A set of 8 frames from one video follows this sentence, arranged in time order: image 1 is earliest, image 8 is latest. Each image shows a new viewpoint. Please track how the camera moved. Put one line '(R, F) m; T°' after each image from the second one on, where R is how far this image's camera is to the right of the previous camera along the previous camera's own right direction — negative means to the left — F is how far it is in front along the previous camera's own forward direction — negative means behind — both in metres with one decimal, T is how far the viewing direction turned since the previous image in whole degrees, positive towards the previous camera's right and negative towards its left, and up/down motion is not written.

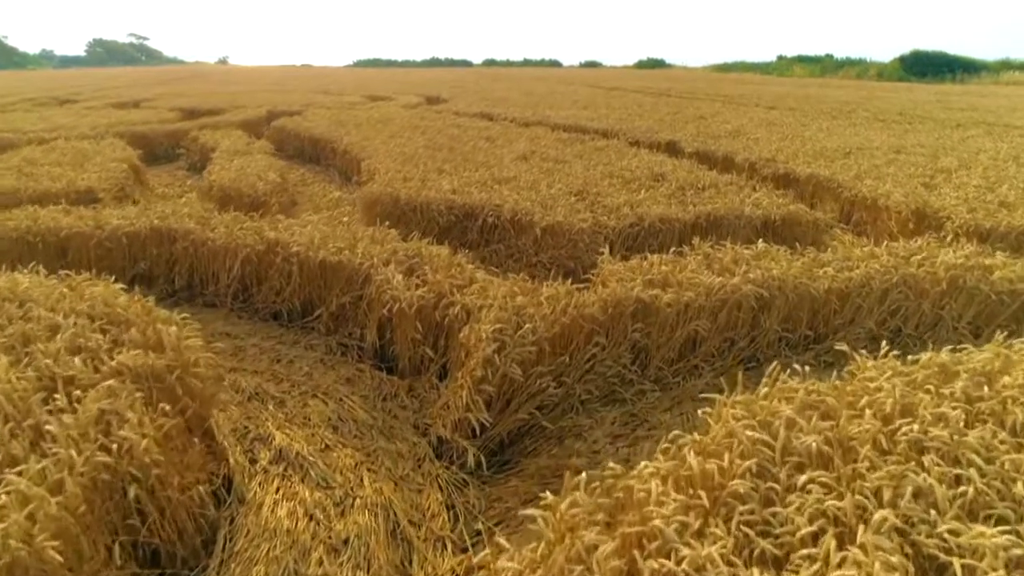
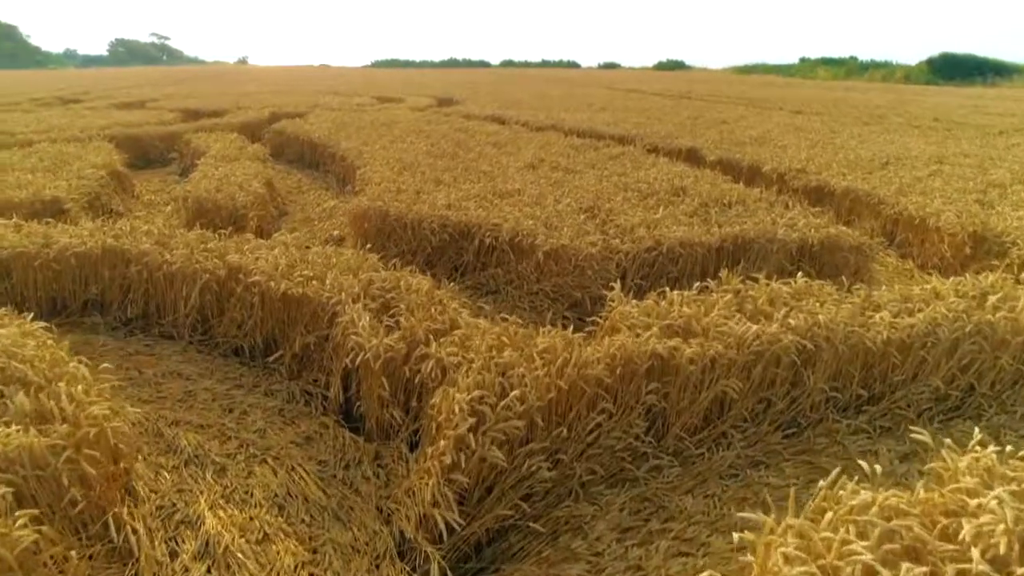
(+0.1, +0.7) m; -1°
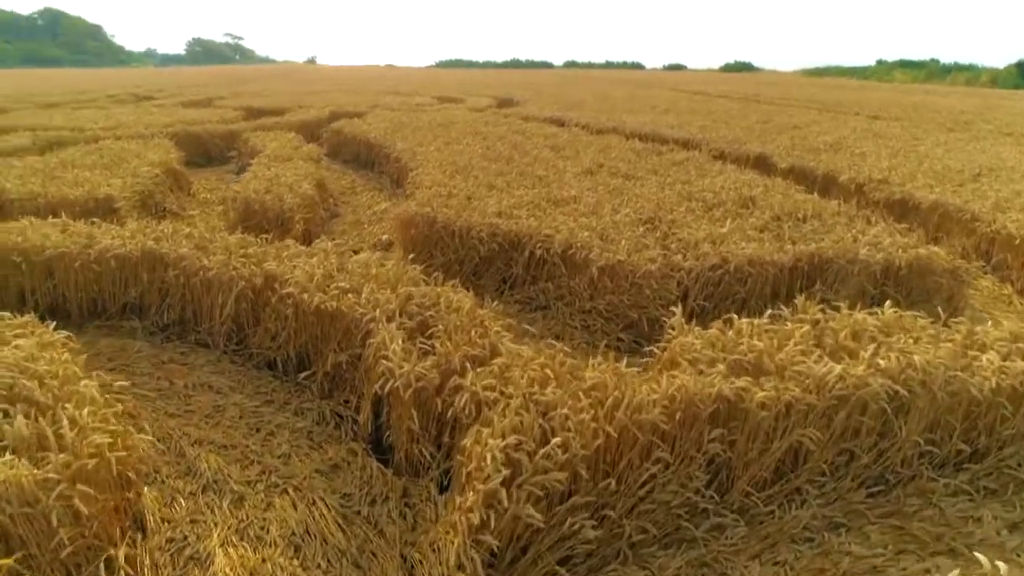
(0.0, +0.4) m; -5°
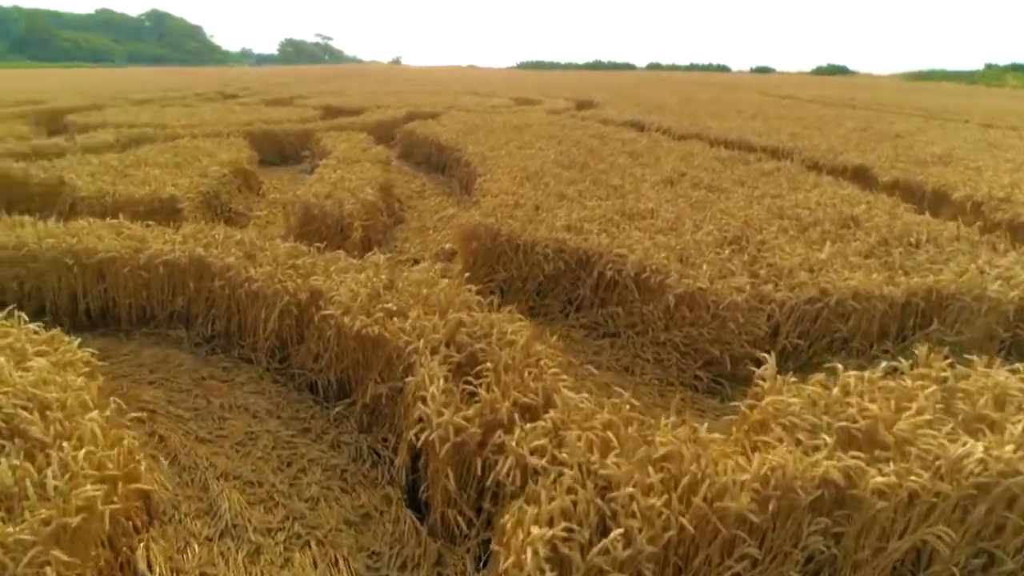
(0.0, +0.5) m; -6°
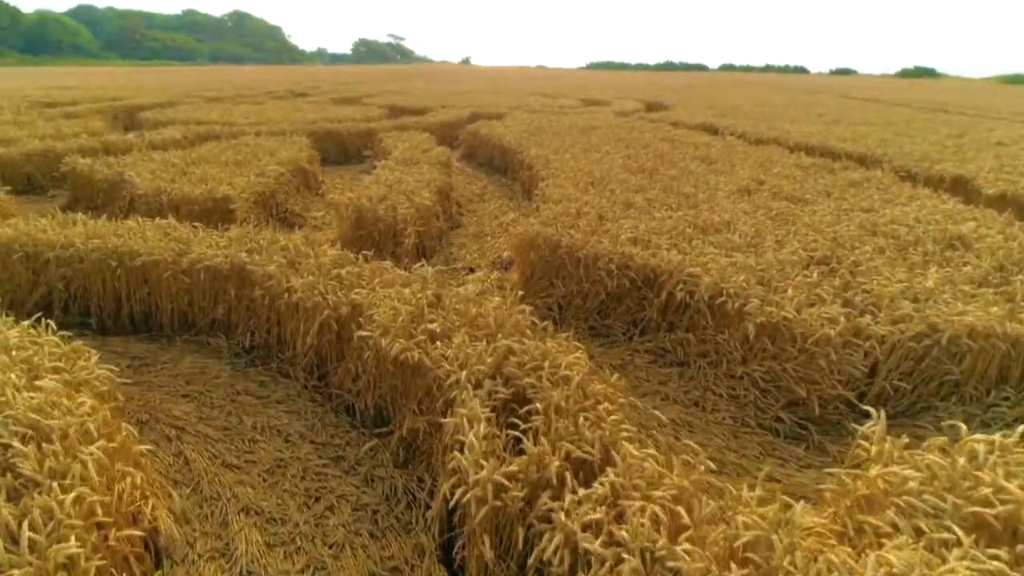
(0.0, +0.4) m; -5°
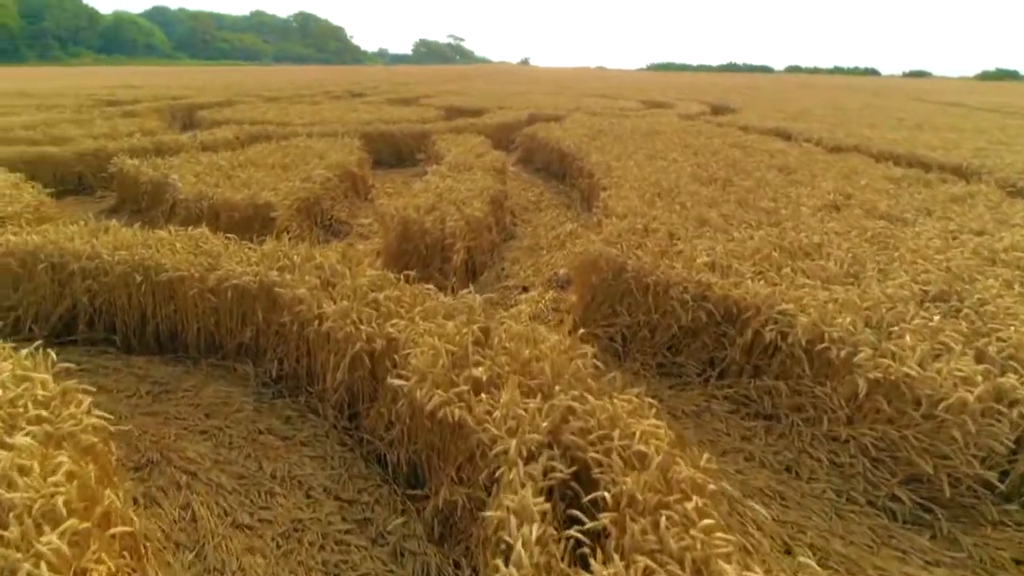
(0.0, +0.5) m; -4°
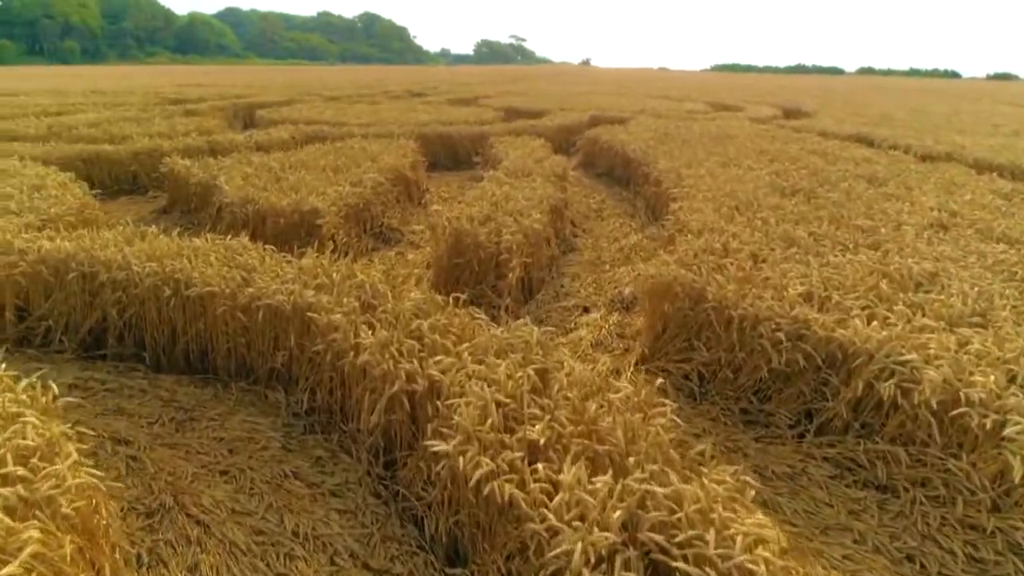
(0.0, +0.5) m; -4°
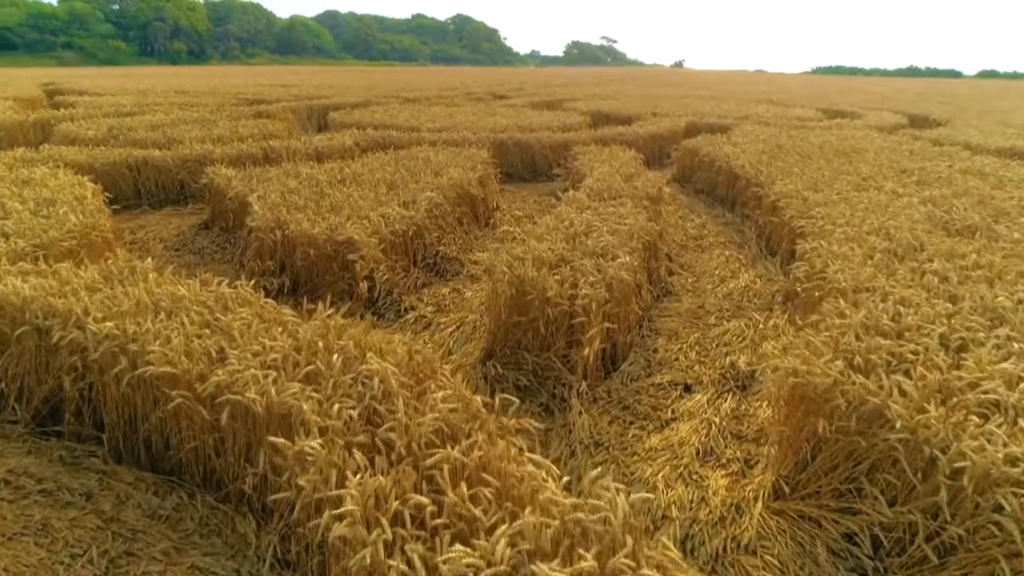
(0.0, +1.3) m; -7°
